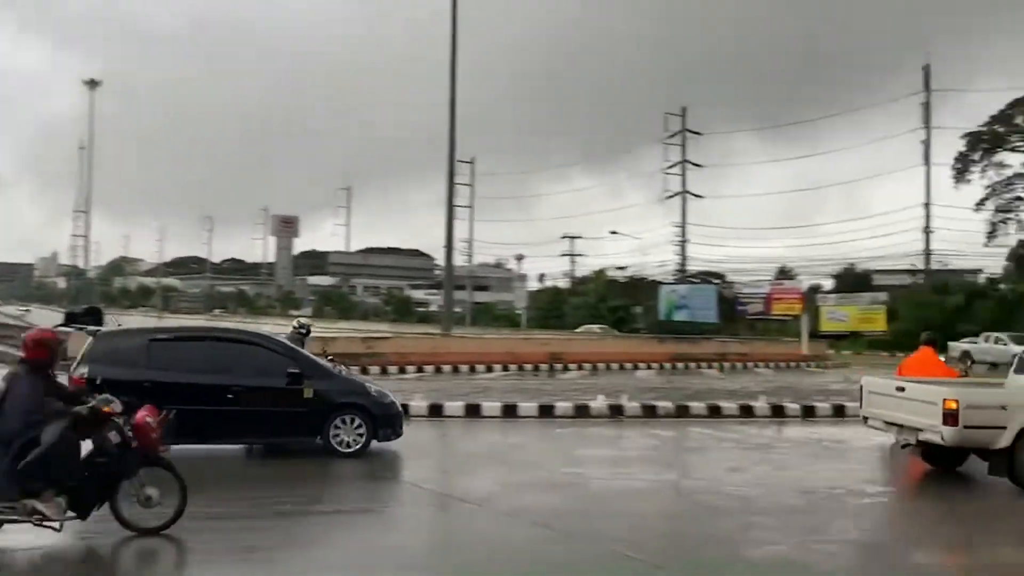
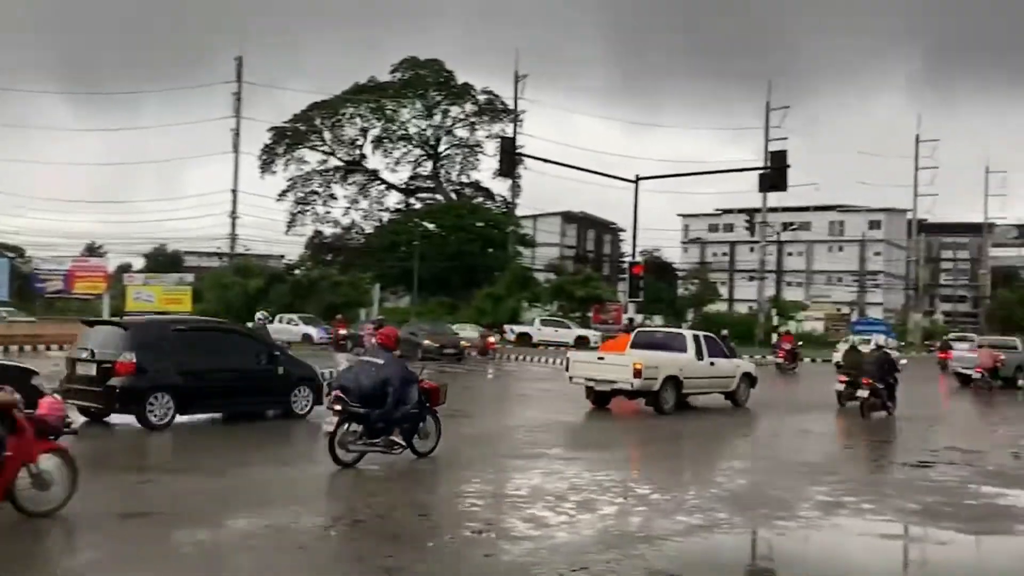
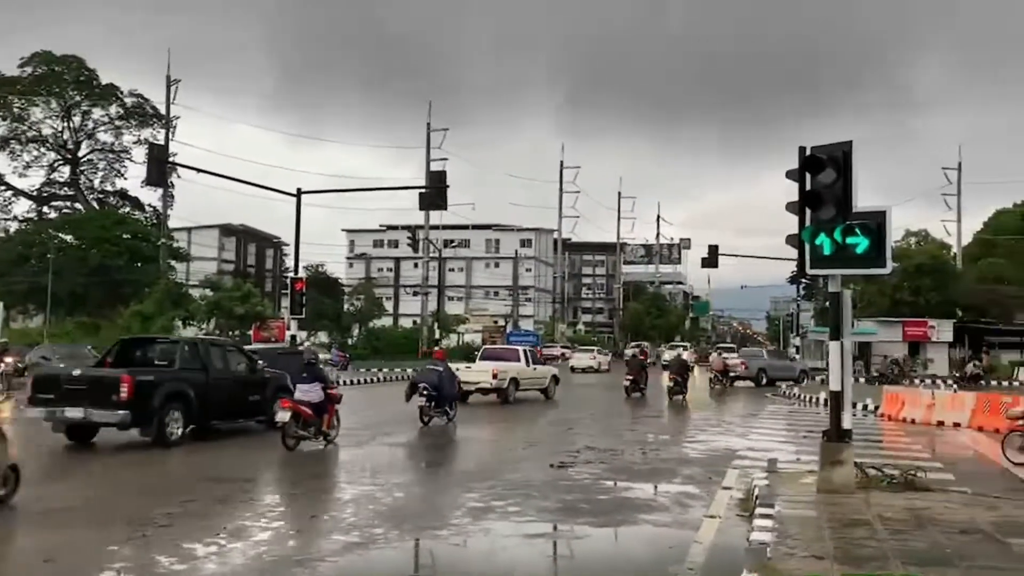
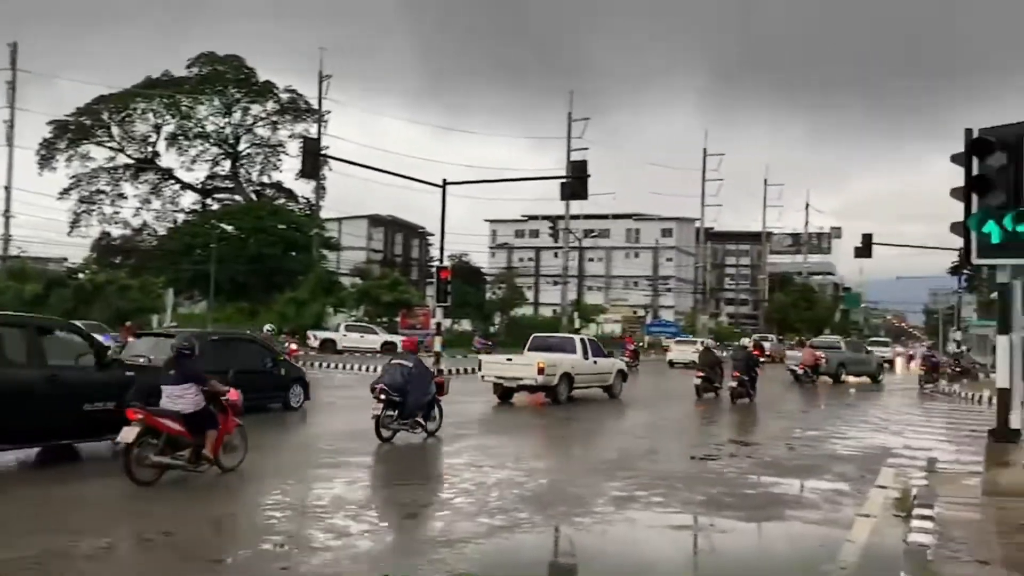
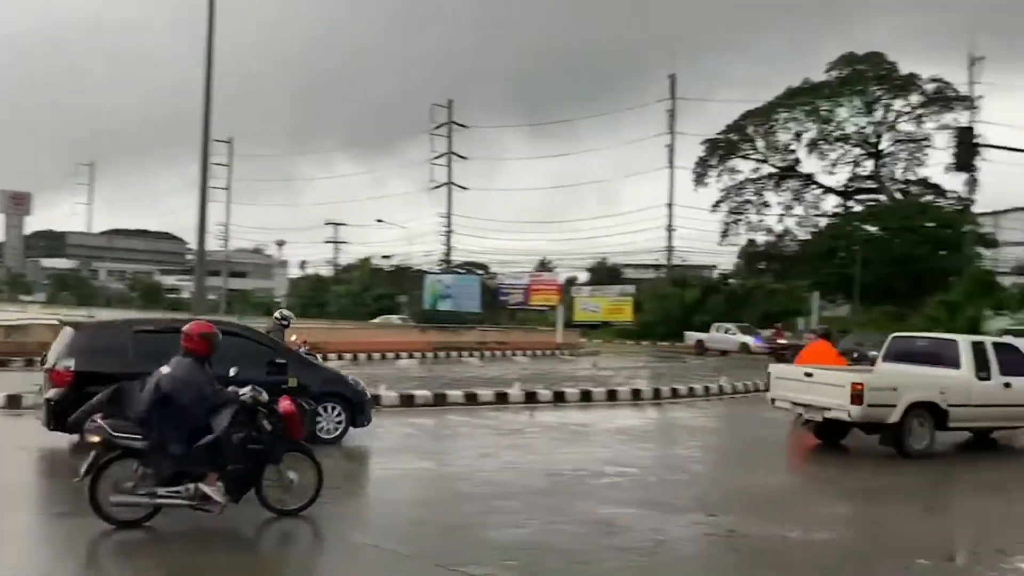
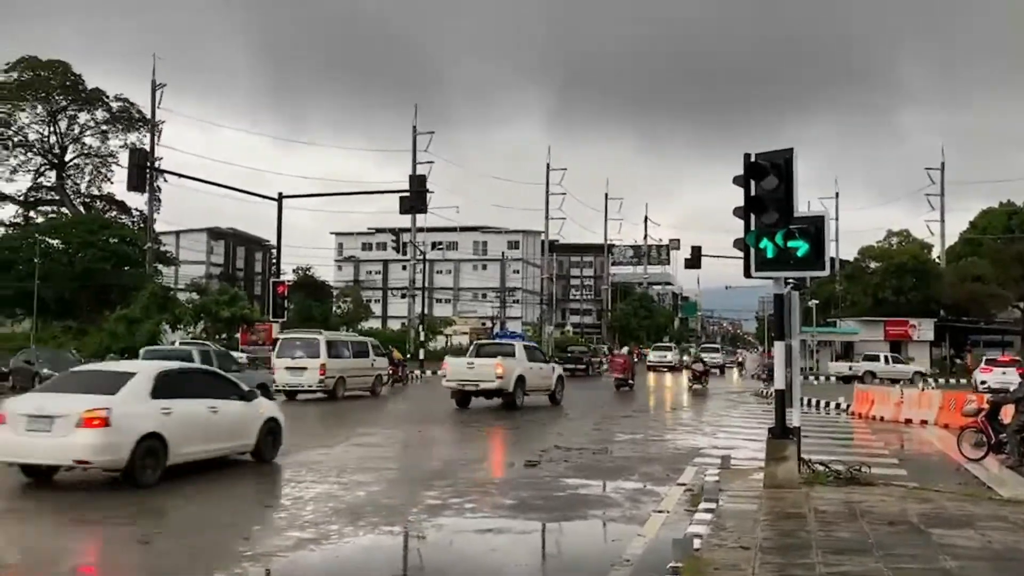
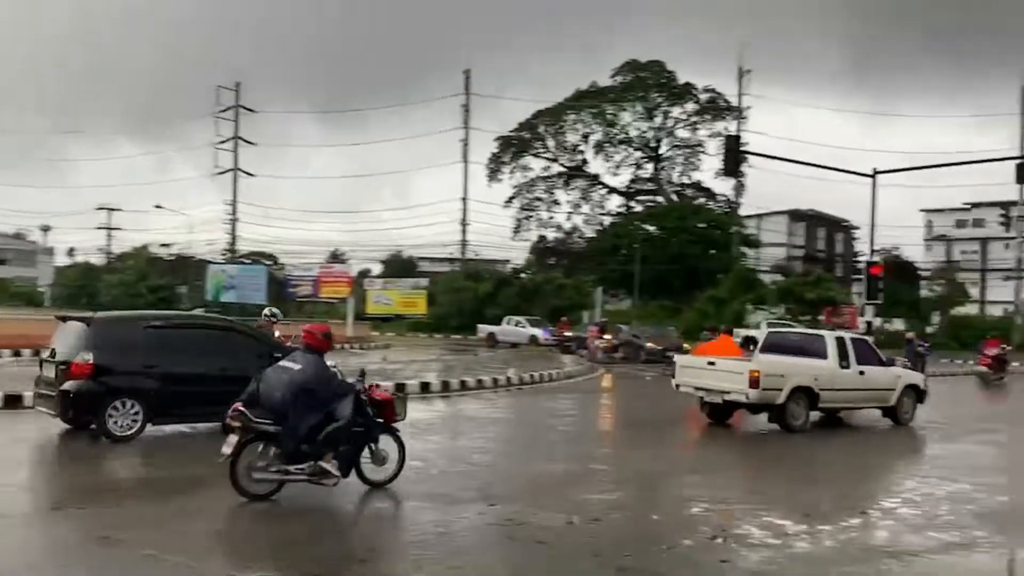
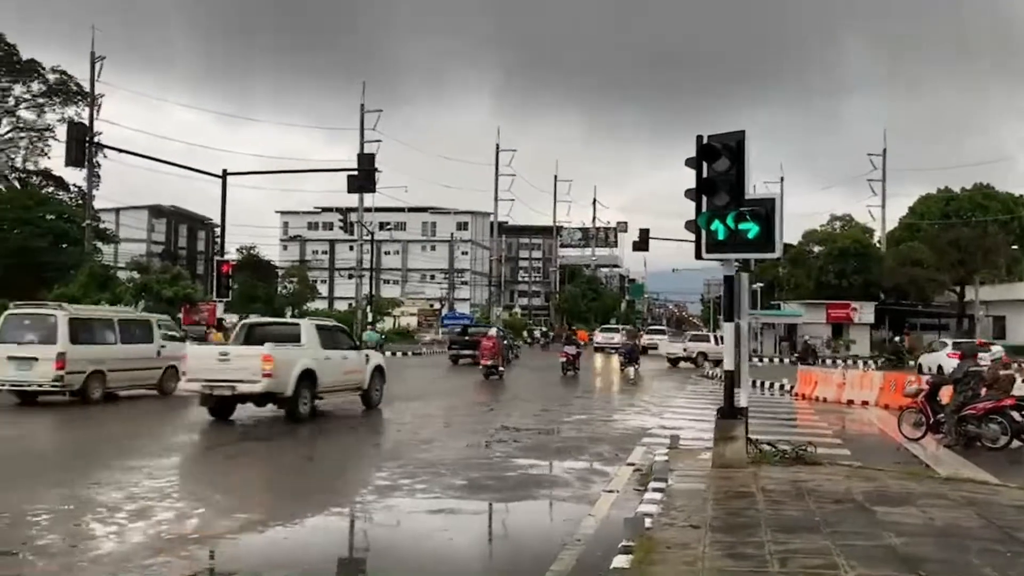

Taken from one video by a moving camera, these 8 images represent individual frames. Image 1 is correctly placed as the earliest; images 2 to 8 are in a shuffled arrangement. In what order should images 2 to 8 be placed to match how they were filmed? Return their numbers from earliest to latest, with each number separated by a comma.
5, 7, 2, 4, 3, 8, 6
